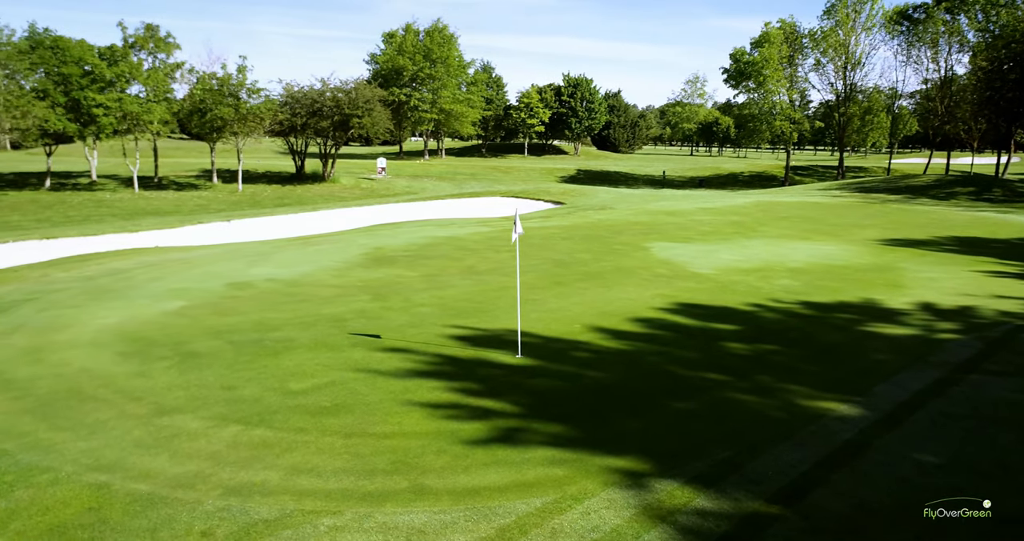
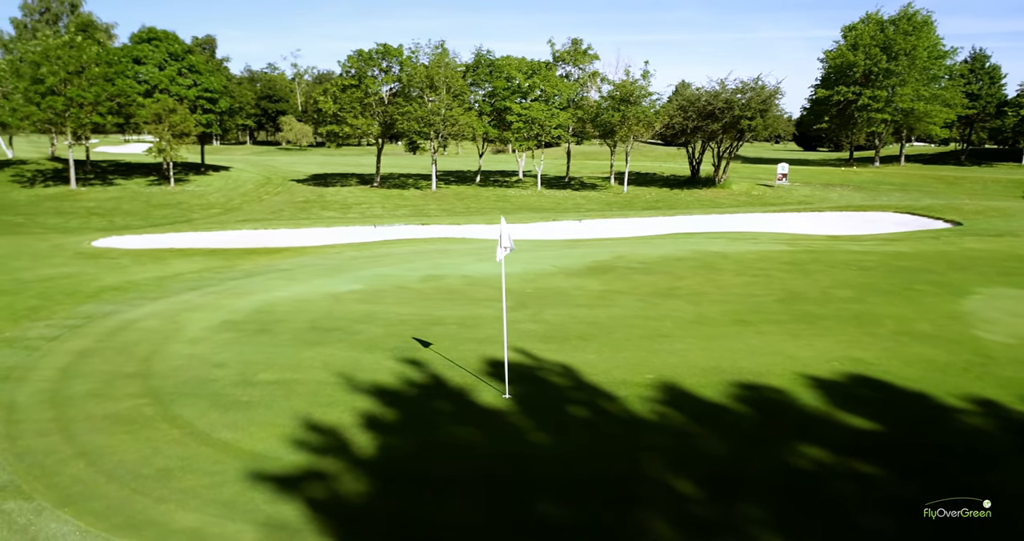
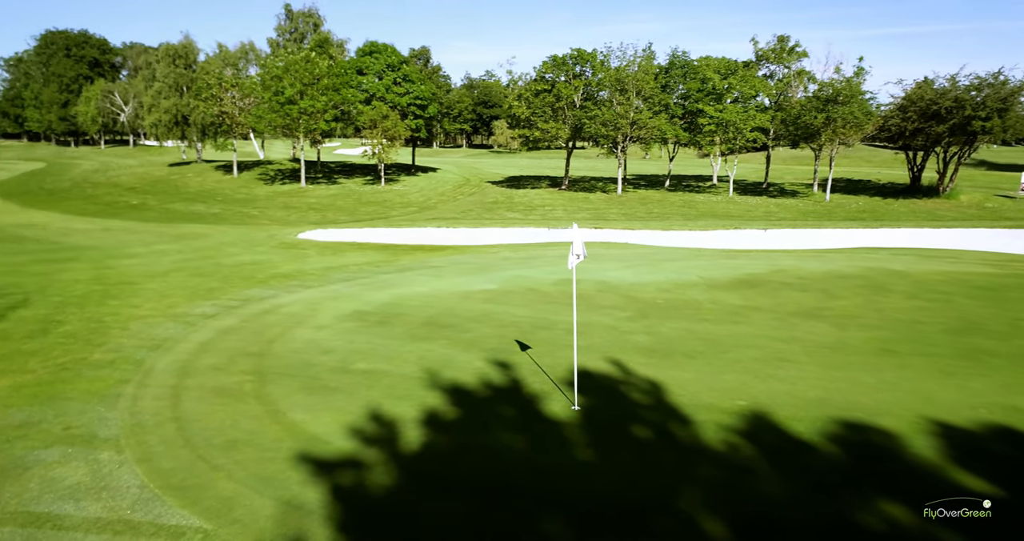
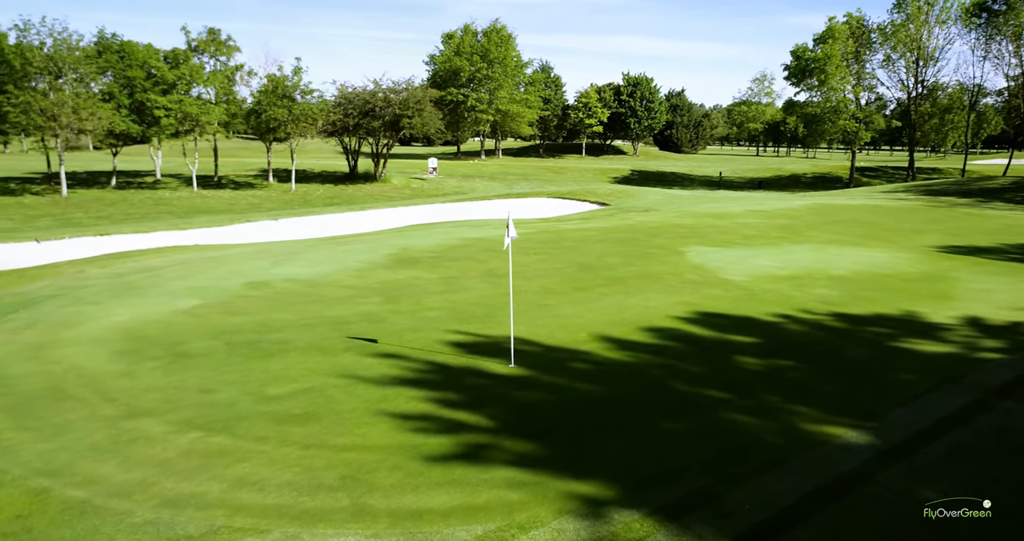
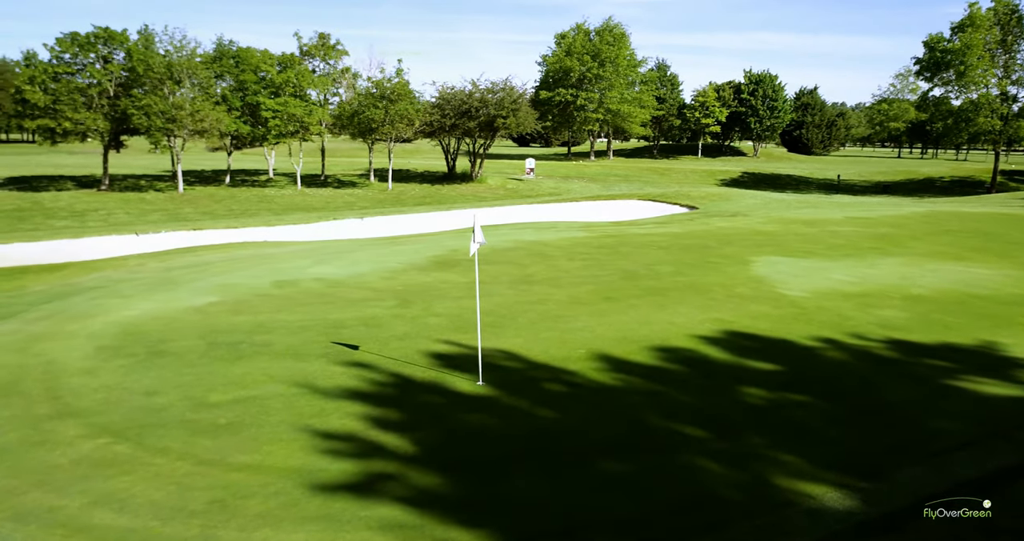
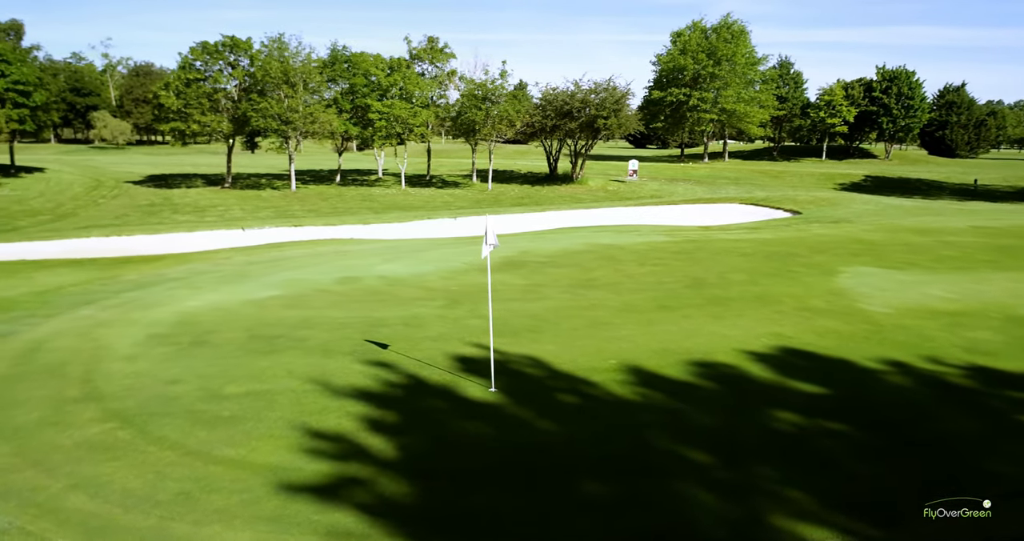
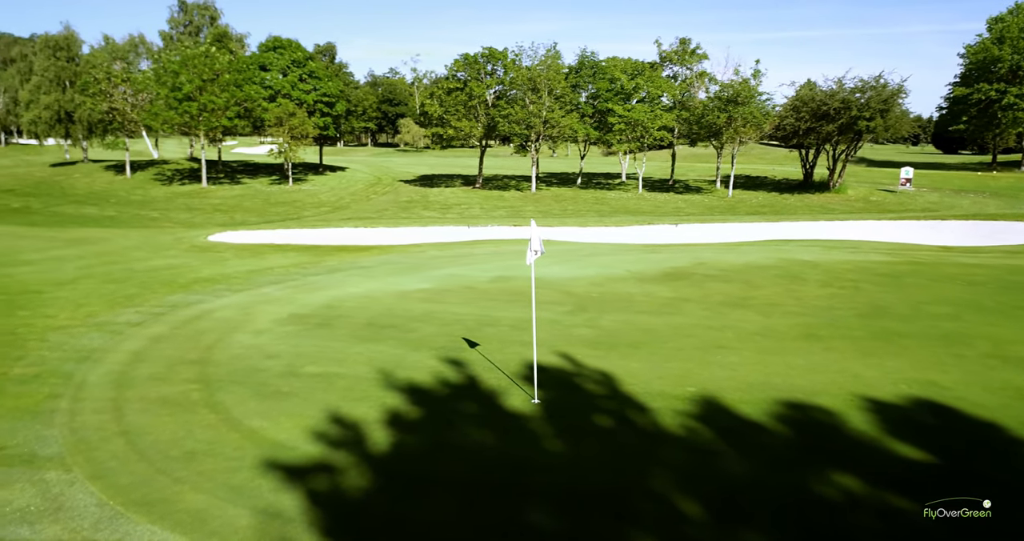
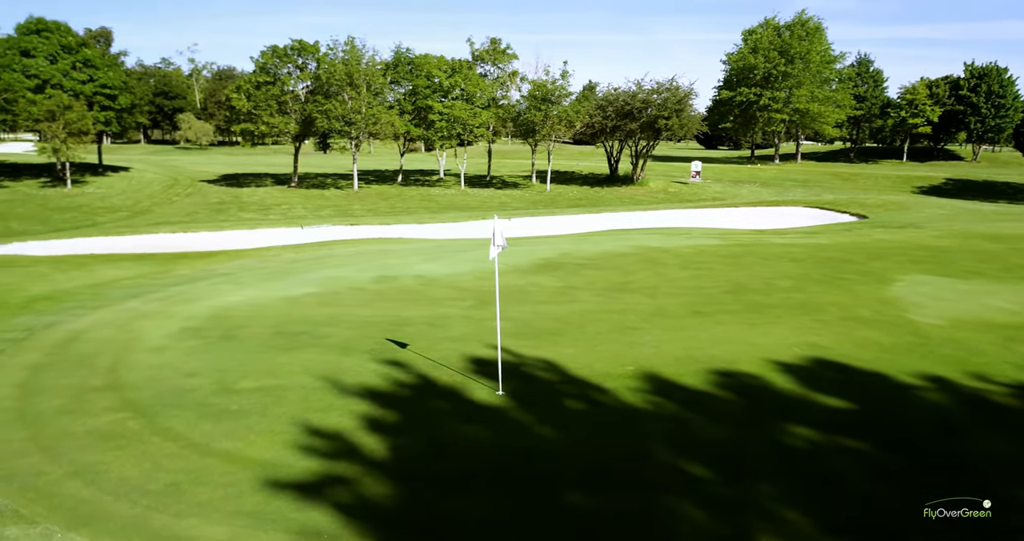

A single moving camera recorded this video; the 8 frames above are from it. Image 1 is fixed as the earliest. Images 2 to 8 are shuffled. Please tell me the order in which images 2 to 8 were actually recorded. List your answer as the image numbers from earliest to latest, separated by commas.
4, 5, 6, 8, 2, 7, 3
